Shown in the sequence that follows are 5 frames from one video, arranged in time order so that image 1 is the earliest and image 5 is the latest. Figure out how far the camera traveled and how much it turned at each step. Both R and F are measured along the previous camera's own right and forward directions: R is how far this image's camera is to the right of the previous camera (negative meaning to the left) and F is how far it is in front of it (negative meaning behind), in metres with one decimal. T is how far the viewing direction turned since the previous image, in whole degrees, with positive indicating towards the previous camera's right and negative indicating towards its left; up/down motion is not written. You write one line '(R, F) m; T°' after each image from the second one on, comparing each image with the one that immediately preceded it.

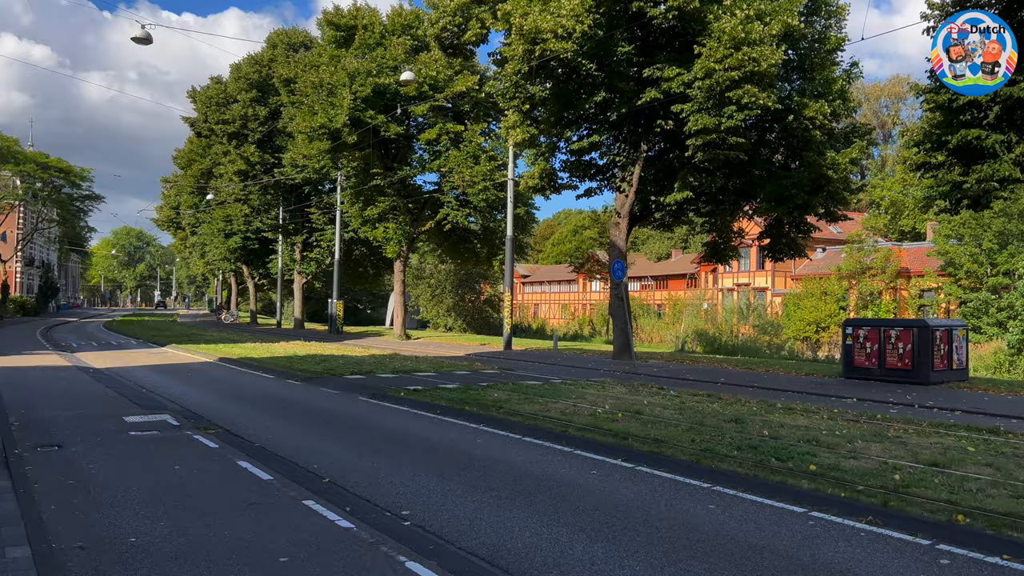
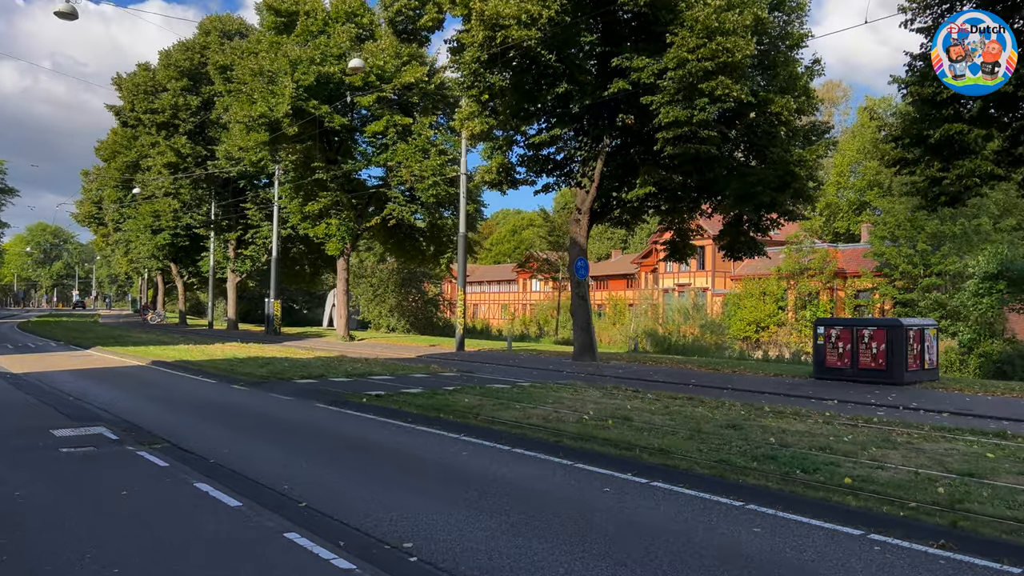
(-0.6, +1.0) m; +5°
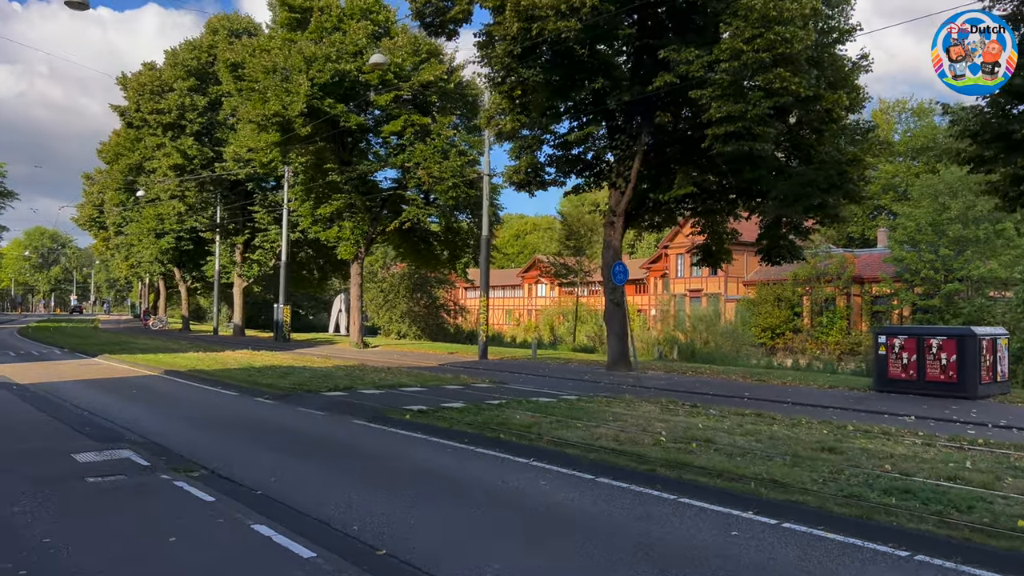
(-0.9, +1.1) m; 0°
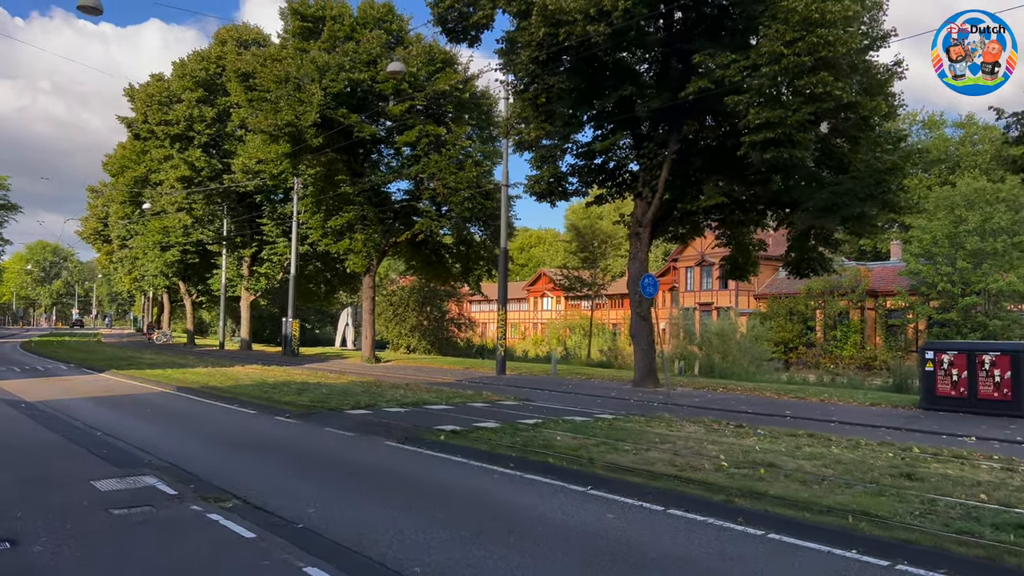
(-0.6, +0.7) m; 0°
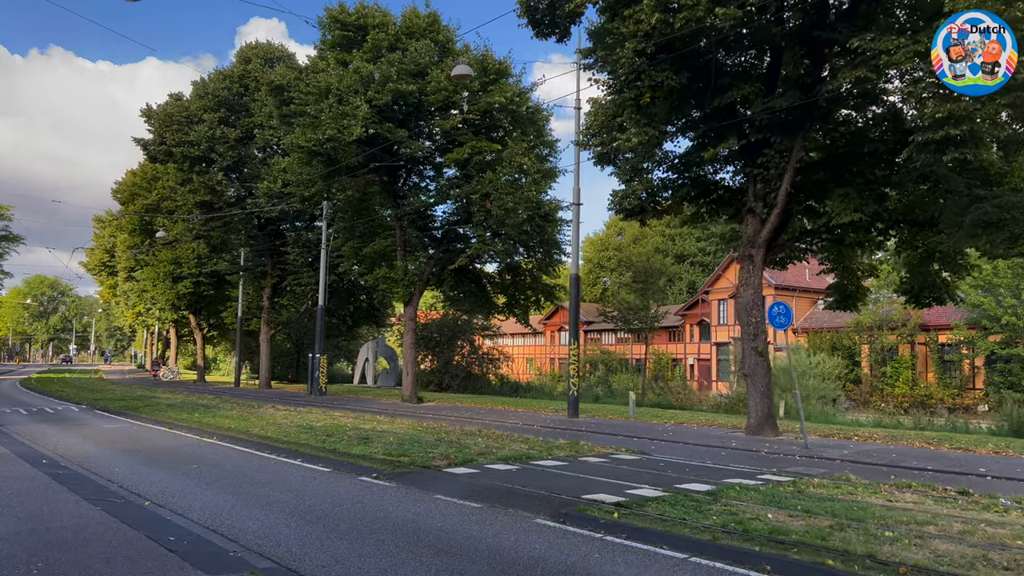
(-2.1, +2.8) m; 0°
